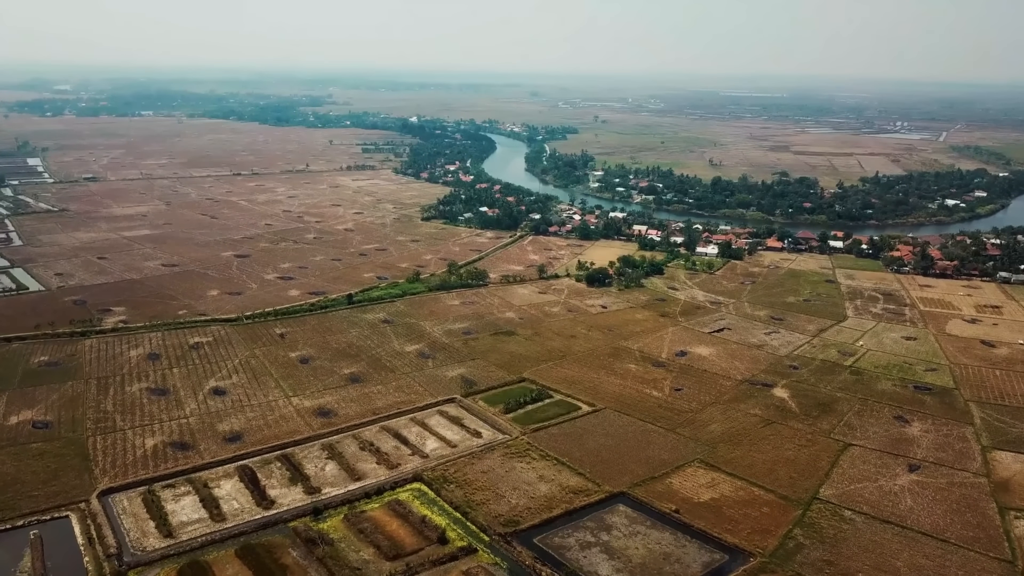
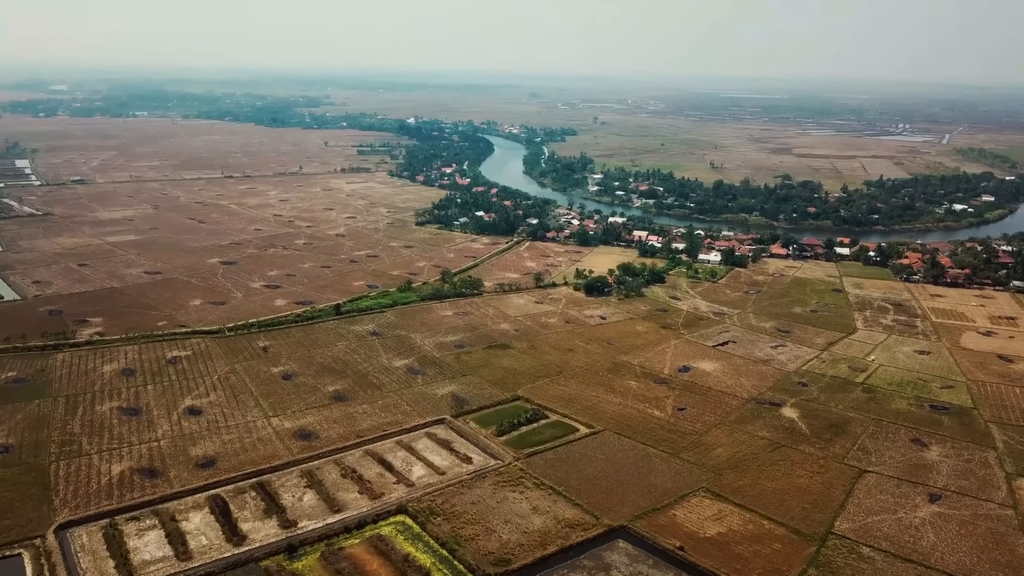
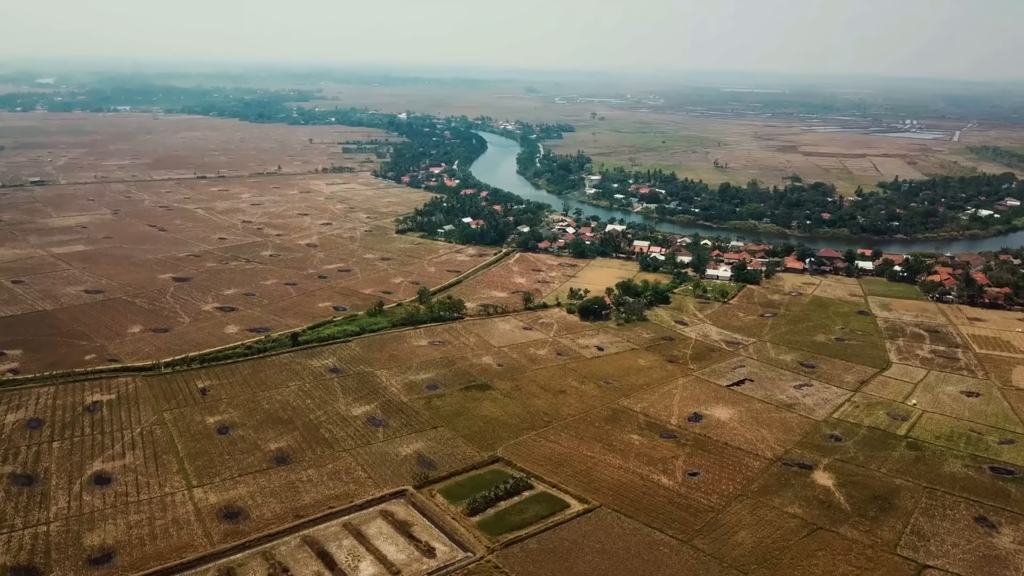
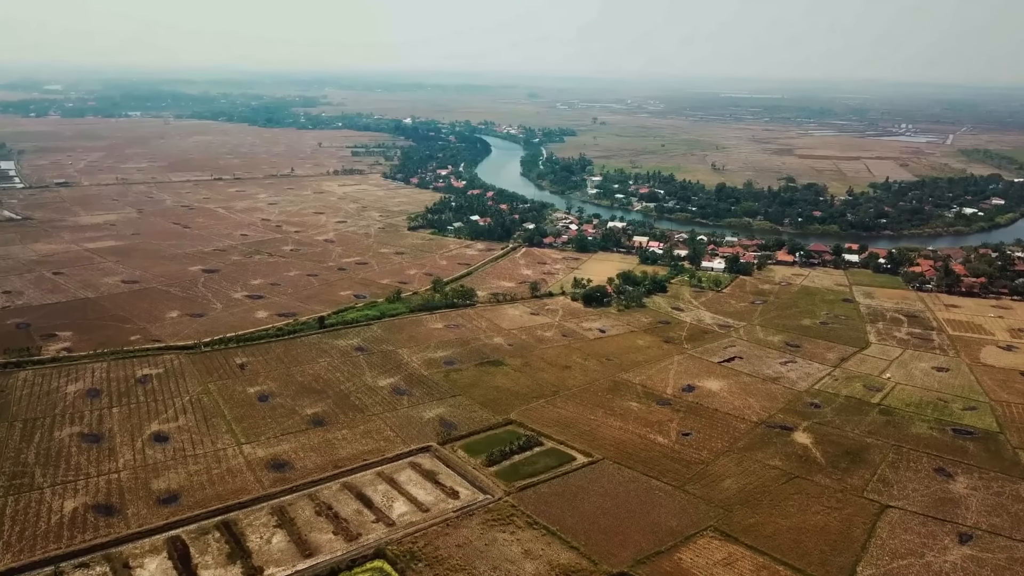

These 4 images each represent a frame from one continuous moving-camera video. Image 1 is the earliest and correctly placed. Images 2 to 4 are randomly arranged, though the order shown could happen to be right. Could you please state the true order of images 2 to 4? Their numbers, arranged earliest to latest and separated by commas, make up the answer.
2, 4, 3
